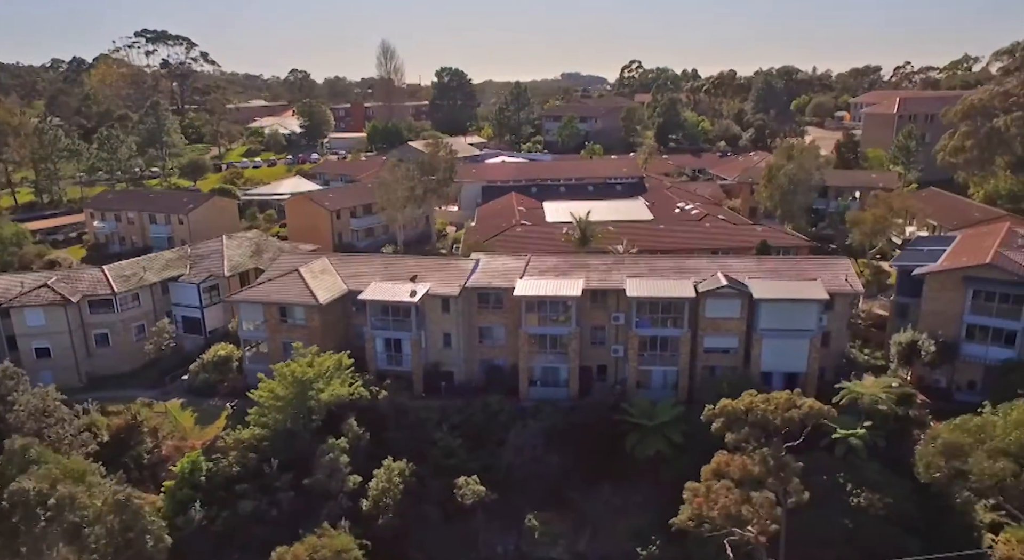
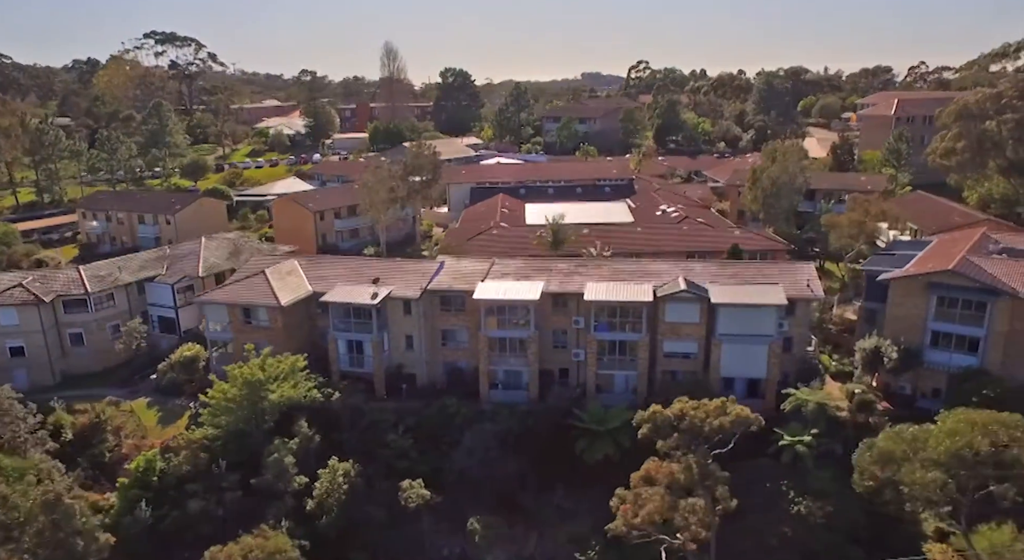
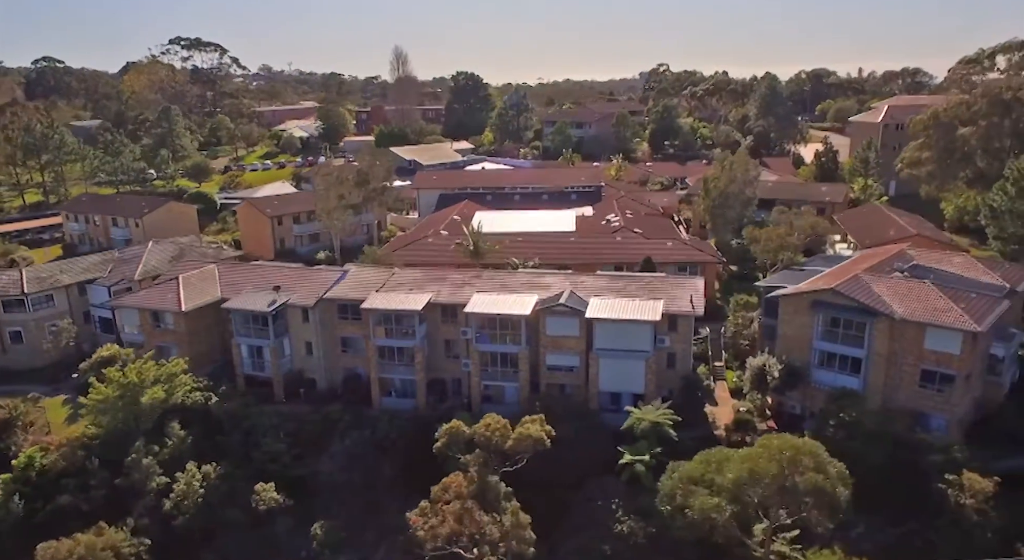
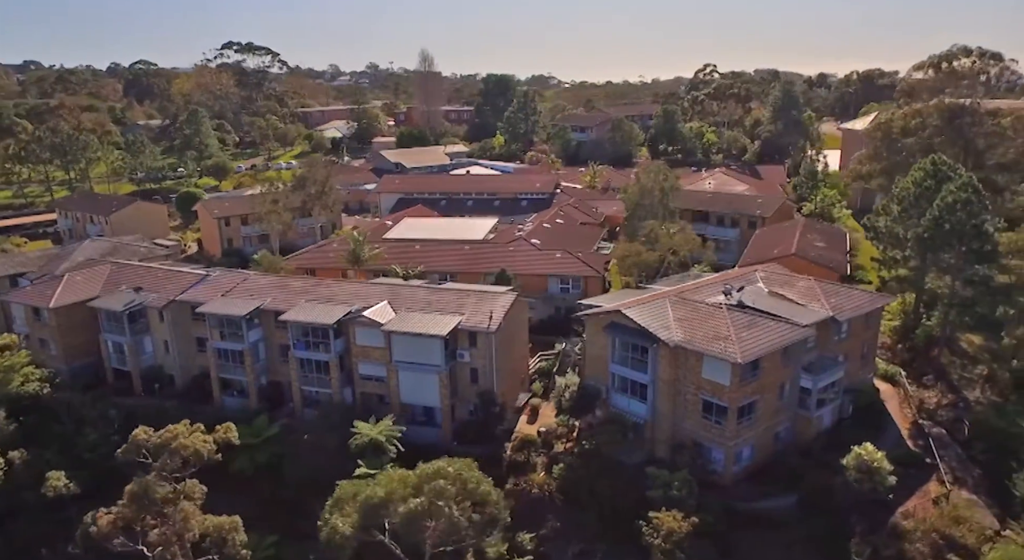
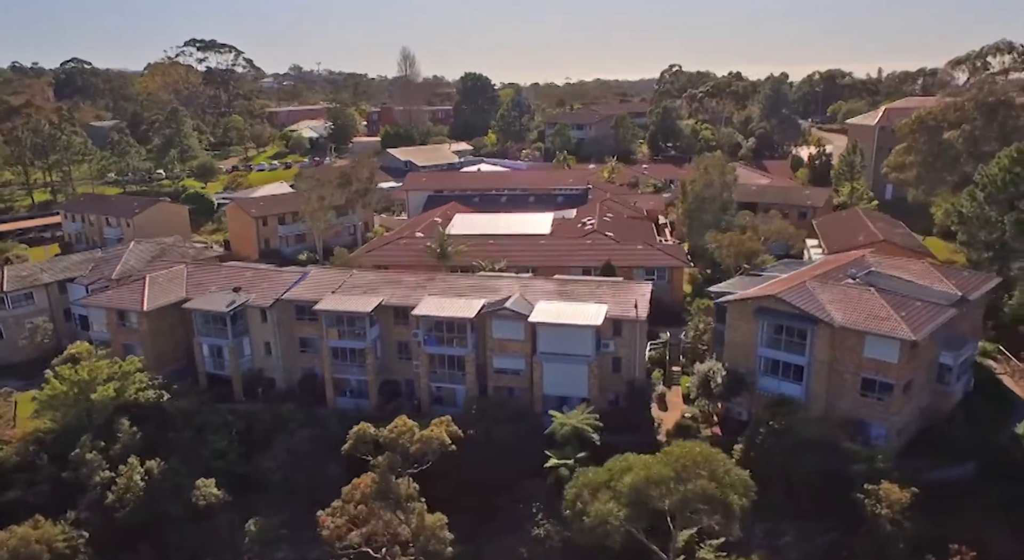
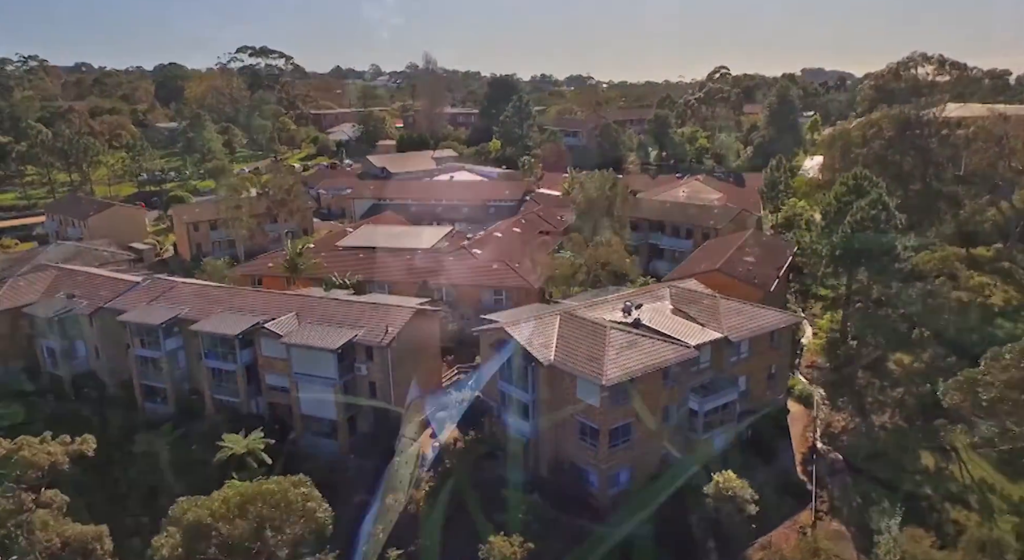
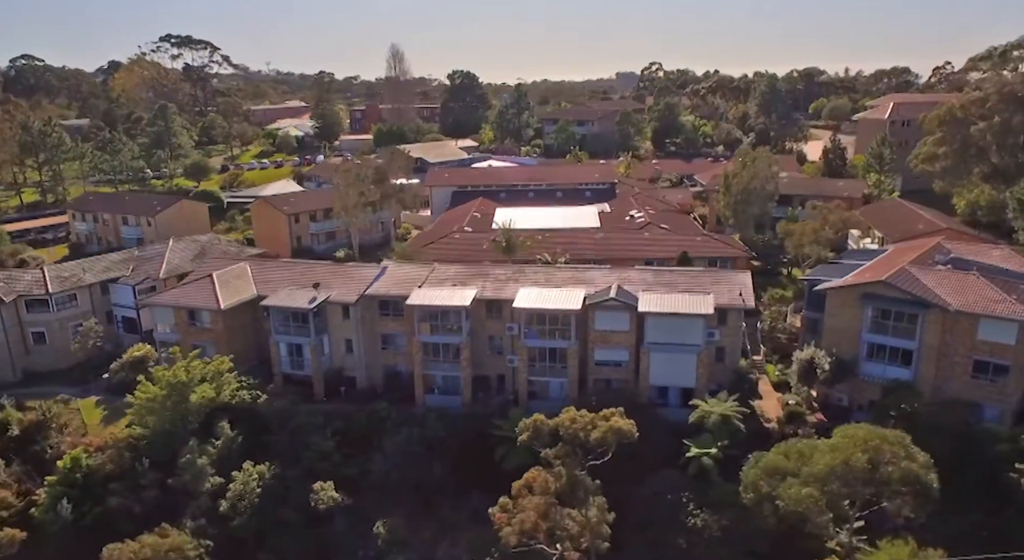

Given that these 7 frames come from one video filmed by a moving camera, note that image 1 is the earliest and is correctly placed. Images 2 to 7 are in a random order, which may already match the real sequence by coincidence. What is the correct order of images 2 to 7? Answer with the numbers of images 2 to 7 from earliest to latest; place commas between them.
2, 7, 3, 5, 4, 6
